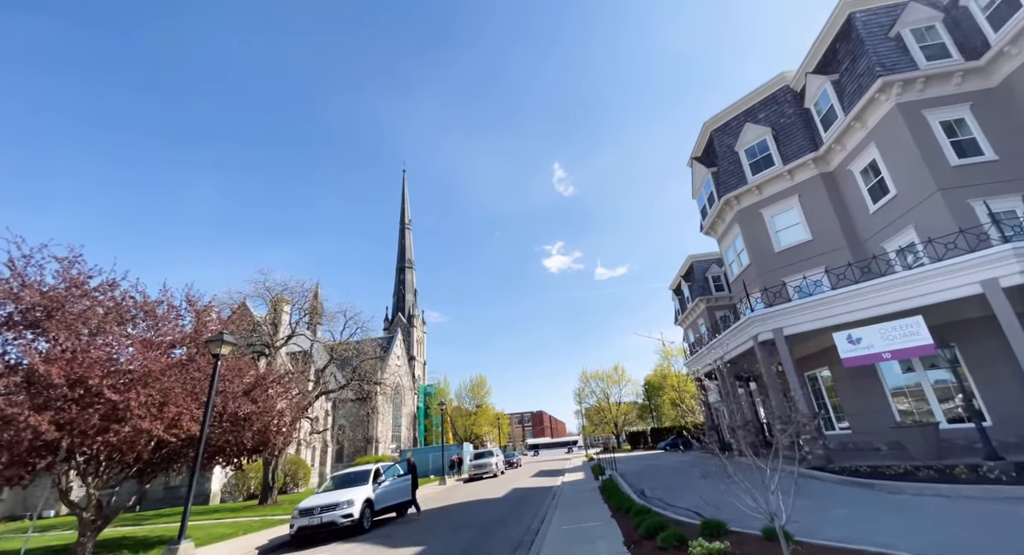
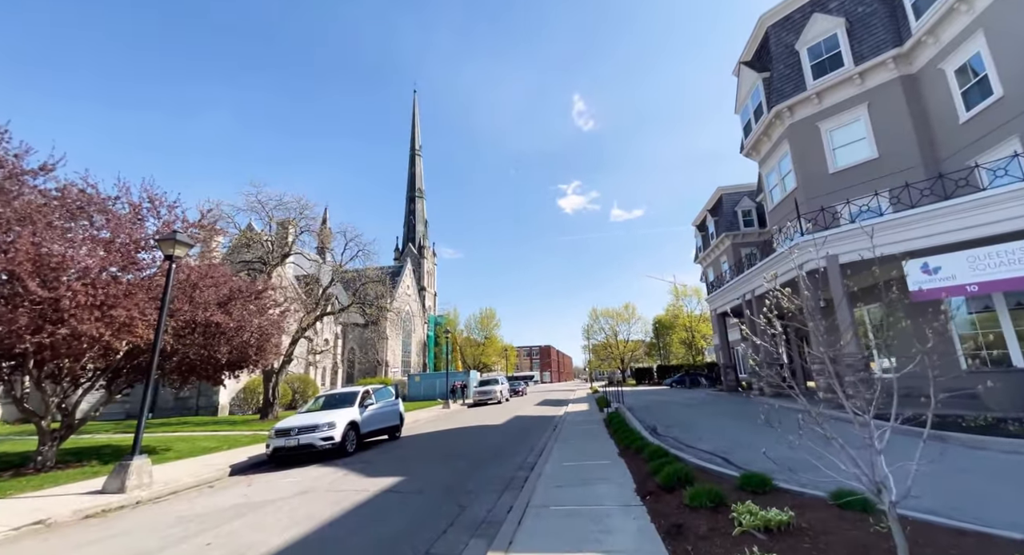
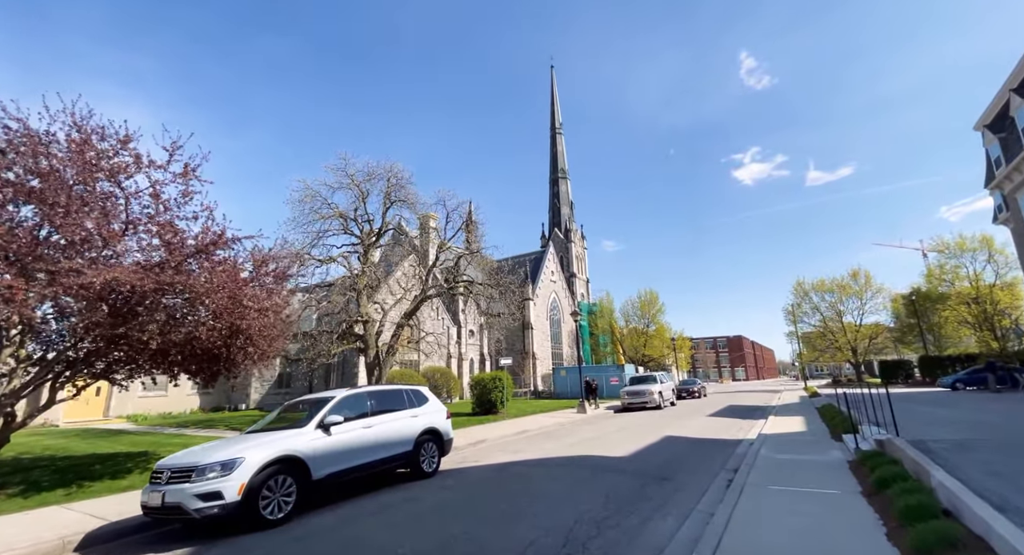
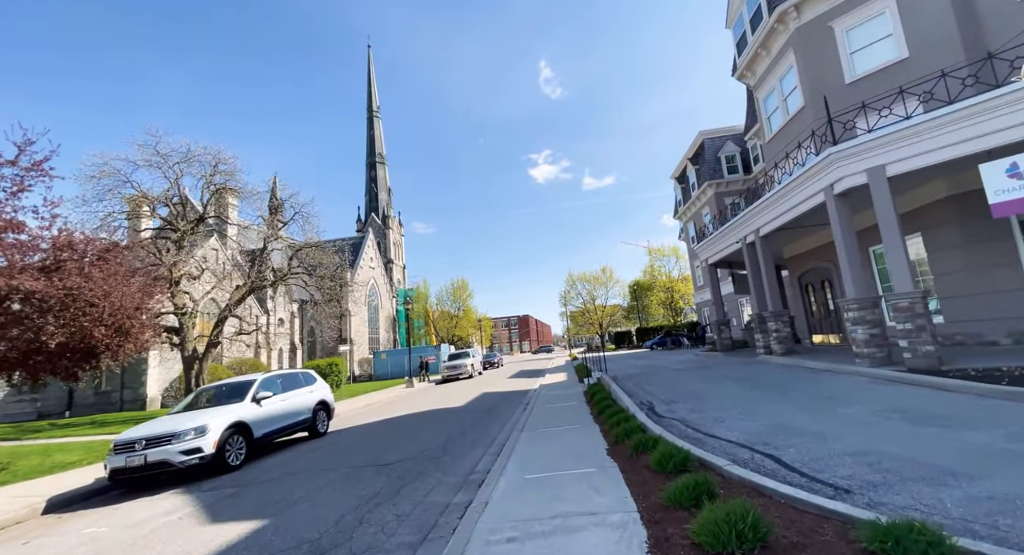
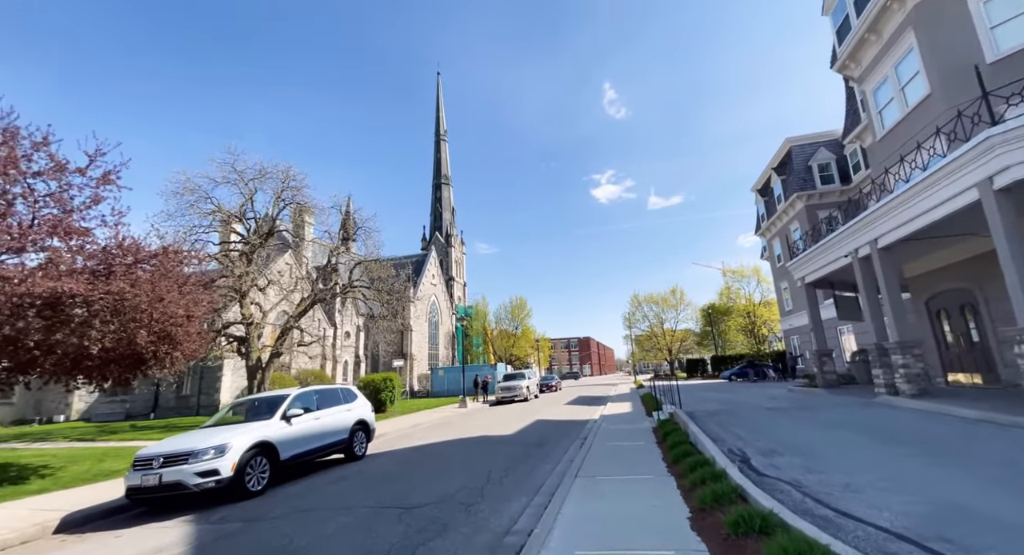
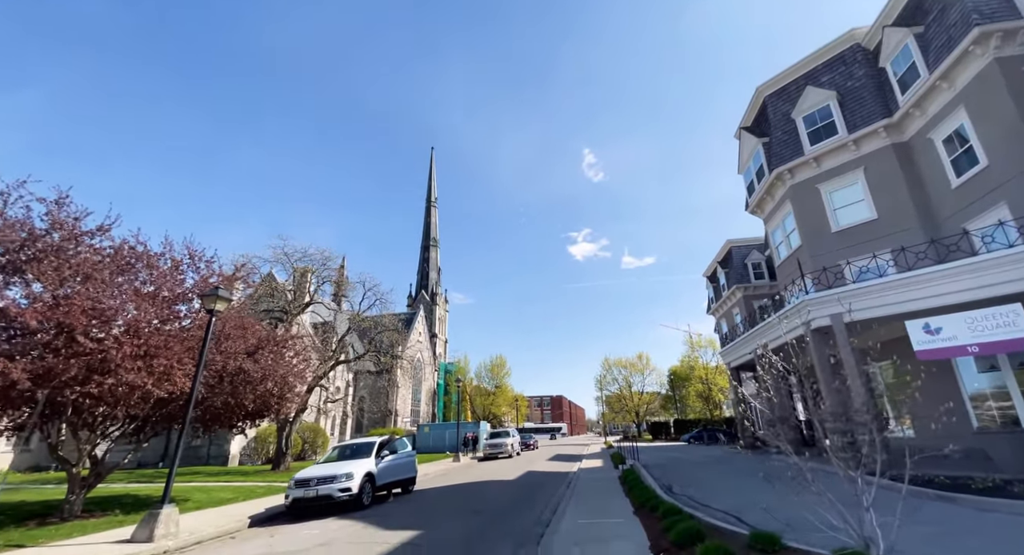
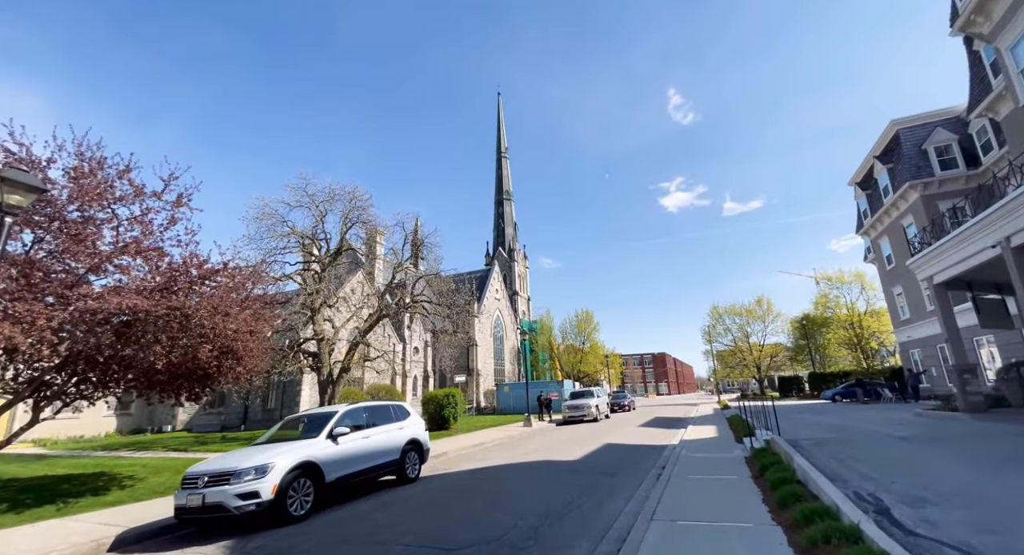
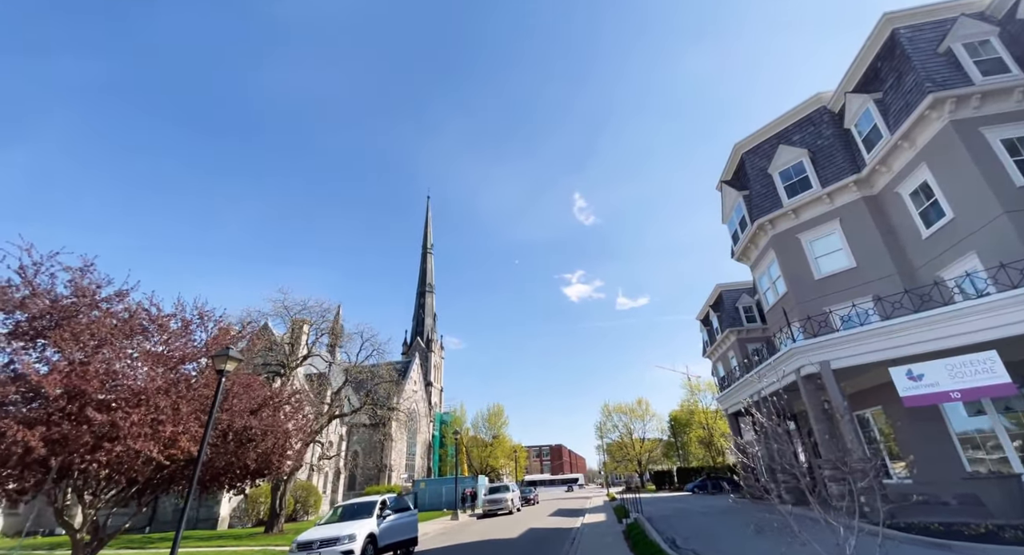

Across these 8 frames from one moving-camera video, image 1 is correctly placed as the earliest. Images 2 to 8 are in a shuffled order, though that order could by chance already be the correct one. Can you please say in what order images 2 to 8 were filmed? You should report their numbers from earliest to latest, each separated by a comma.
8, 6, 2, 4, 5, 7, 3
